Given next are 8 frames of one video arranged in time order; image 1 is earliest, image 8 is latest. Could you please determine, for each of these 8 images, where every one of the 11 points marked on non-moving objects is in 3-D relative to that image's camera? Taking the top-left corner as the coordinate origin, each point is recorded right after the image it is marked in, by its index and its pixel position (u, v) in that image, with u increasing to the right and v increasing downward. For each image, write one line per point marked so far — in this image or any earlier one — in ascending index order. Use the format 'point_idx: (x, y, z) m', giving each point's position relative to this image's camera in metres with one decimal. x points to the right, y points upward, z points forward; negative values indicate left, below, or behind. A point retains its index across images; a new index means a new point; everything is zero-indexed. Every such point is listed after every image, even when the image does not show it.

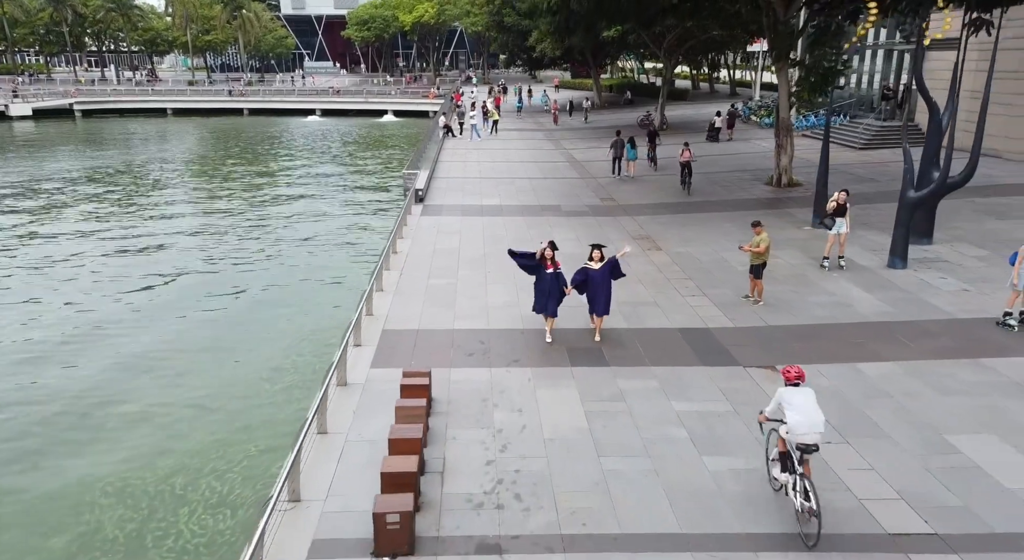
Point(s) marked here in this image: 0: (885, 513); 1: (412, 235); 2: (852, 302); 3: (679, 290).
0: (+3.0, -1.9, +6.2) m
1: (-2.1, +1.0, +16.4) m
2: (+5.0, -0.4, +11.3) m
3: (+2.7, -0.2, +12.2) m
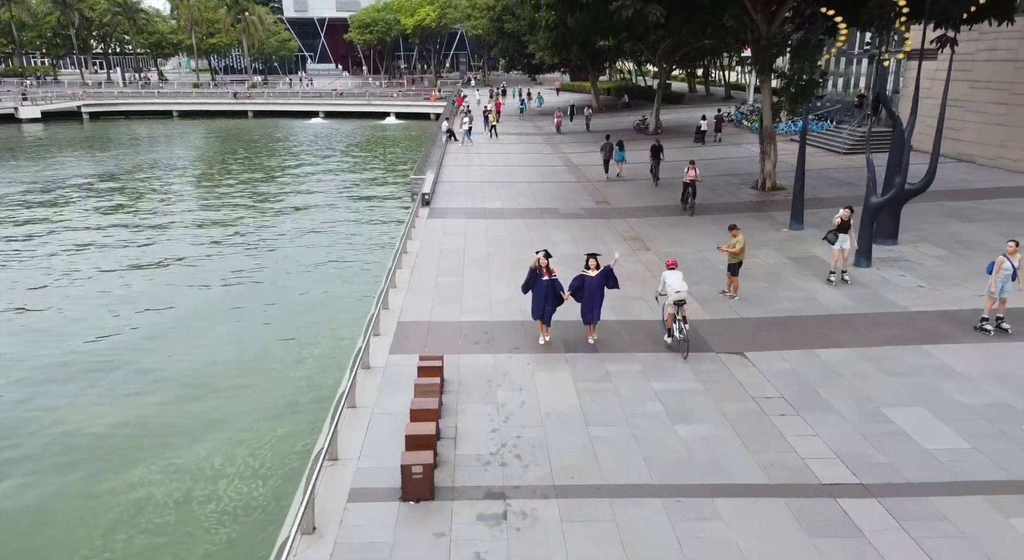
0: (+3.0, -1.8, +7.5) m
1: (-2.1, +1.0, +17.7) m
2: (+5.0, -0.3, +12.6) m
3: (+2.7, -0.1, +13.5) m
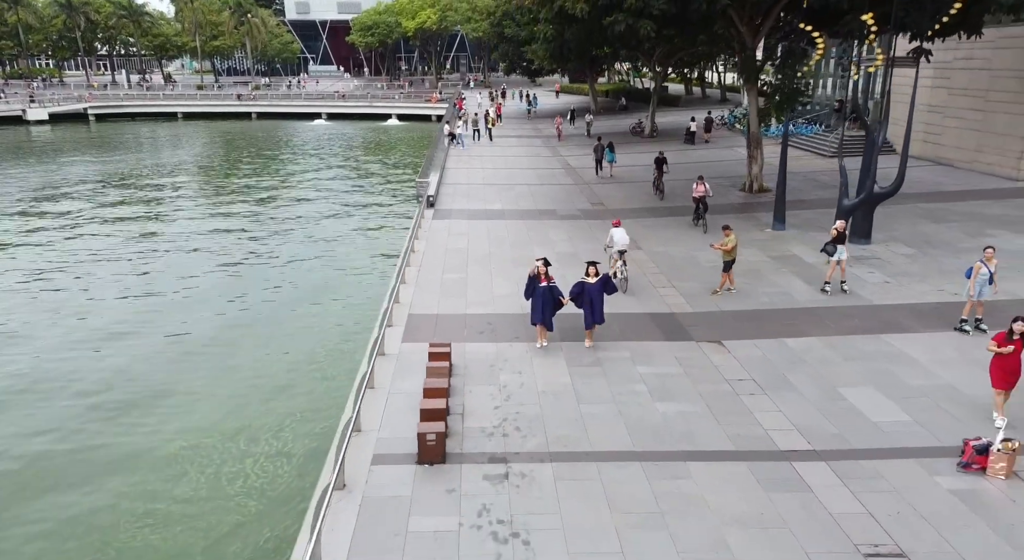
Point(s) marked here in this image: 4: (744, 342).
0: (+3.0, -1.8, +8.6) m
1: (-2.1, +1.1, +18.9) m
2: (+5.0, -0.2, +13.7) m
3: (+2.7, -0.1, +14.7) m
4: (+3.5, -0.9, +11.5) m
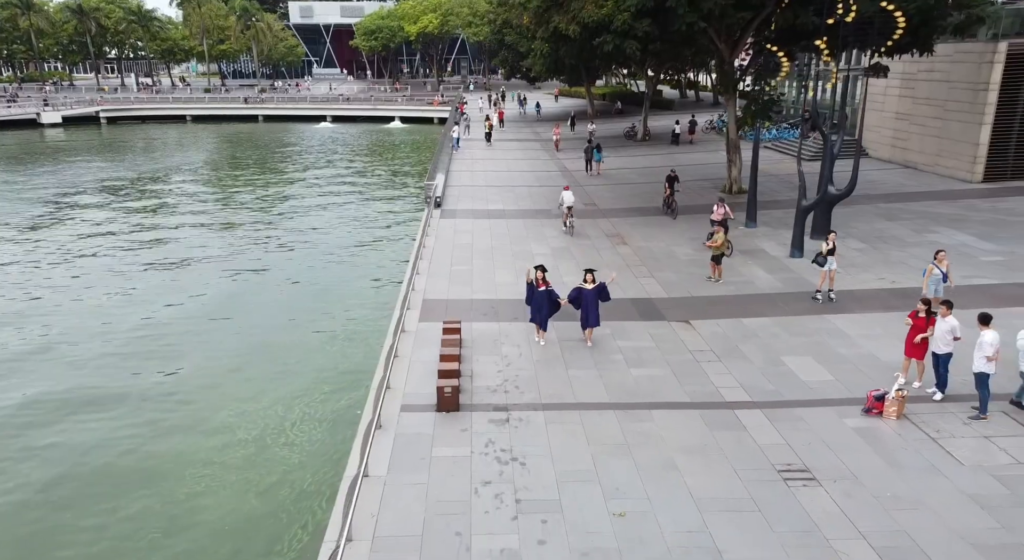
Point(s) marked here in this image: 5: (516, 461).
0: (+3.0, -1.6, +10.8) m
1: (-2.1, +1.3, +21.0) m
2: (+5.0, 0.0, +15.9) m
3: (+2.7, +0.1, +16.8) m
4: (+3.5, -0.7, +13.6) m
5: (0.0, -2.1, +9.0) m
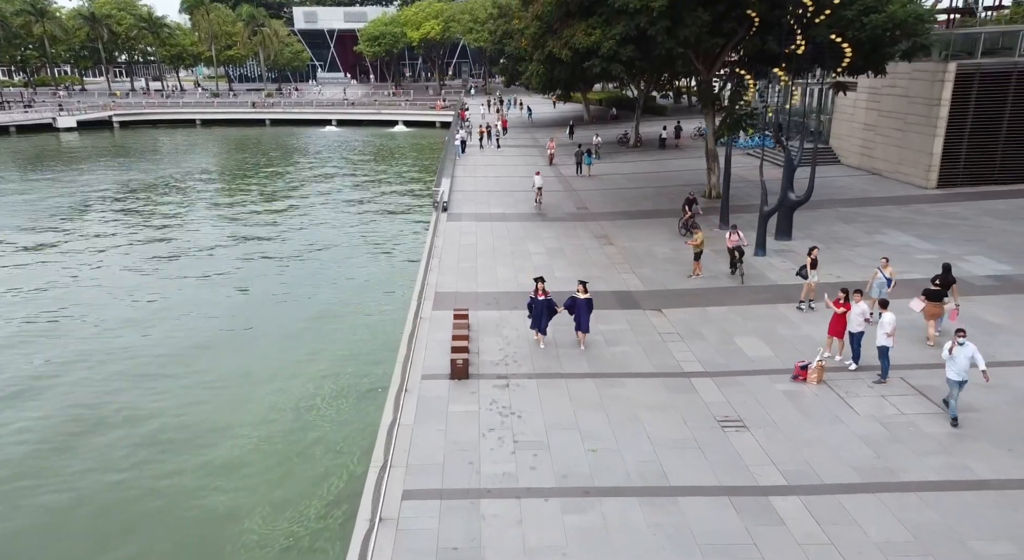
0: (+3.0, -1.5, +13.2) m
1: (-2.1, +1.4, +23.5) m
2: (+5.0, +0.1, +18.3) m
3: (+2.7, +0.2, +19.3) m
4: (+3.5, -0.6, +16.1) m
5: (0.0, -2.0, +11.5) m
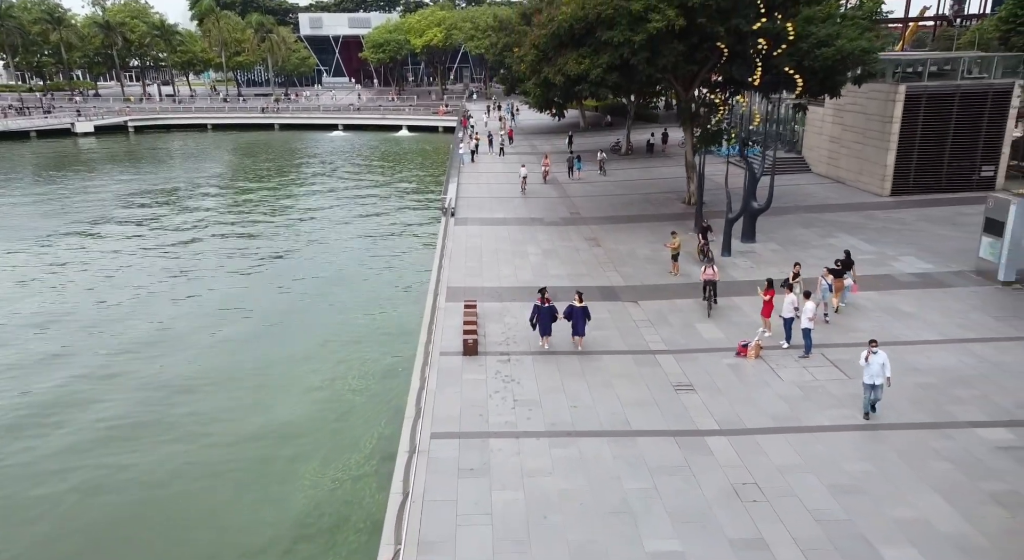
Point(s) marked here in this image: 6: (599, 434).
0: (+3.0, -1.4, +16.4) m
1: (-2.1, +1.5, +26.6) m
2: (+5.0, +0.1, +21.5) m
3: (+2.7, +0.3, +22.4) m
4: (+3.5, -0.5, +19.3) m
5: (0.0, -1.9, +14.6) m
6: (+1.4, -2.5, +12.5) m
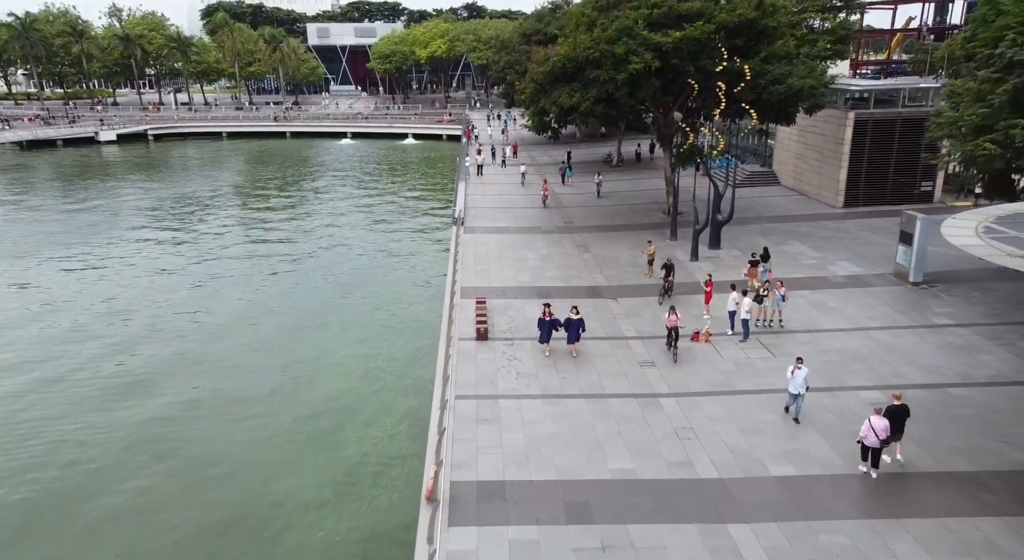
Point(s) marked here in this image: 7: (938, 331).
0: (+3.1, -1.4, +20.6) m
1: (-2.0, +1.4, +30.8) m
2: (+5.1, +0.1, +25.7) m
3: (+2.8, +0.3, +26.7) m
4: (+3.5, -0.6, +23.5) m
5: (+0.1, -2.0, +18.9) m
6: (+1.5, -2.6, +16.8) m
7: (+10.6, -1.3, +19.0) m
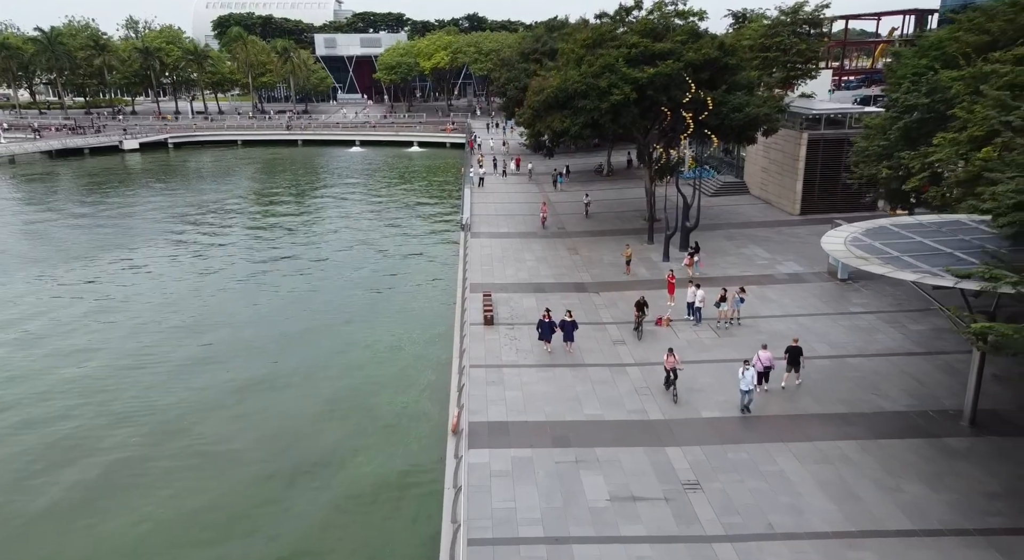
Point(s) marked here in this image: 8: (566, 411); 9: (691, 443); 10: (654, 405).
0: (+3.1, -1.3, +25.6) m
1: (-2.0, +1.5, +35.9) m
2: (+5.1, +0.2, +30.7) m
3: (+2.8, +0.4, +31.7) m
4: (+3.6, -0.5, +28.5) m
5: (+0.1, -1.9, +23.9) m
6: (+1.5, -2.5, +21.8) m
7: (+10.6, -1.1, +24.0) m
8: (+1.3, -3.2, +19.0) m
9: (+4.0, -3.7, +17.3) m
10: (+3.5, -3.1, +19.1) m
